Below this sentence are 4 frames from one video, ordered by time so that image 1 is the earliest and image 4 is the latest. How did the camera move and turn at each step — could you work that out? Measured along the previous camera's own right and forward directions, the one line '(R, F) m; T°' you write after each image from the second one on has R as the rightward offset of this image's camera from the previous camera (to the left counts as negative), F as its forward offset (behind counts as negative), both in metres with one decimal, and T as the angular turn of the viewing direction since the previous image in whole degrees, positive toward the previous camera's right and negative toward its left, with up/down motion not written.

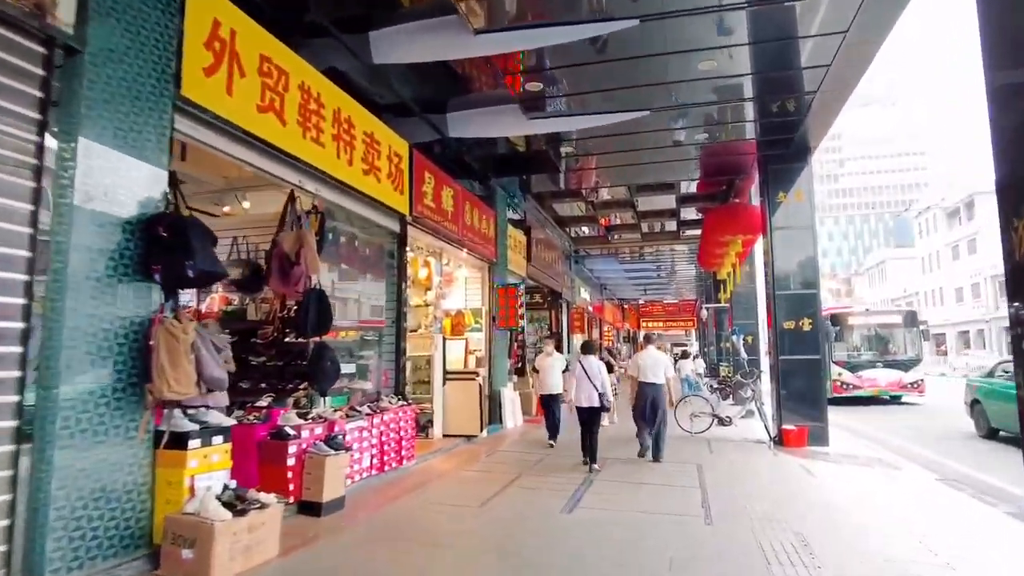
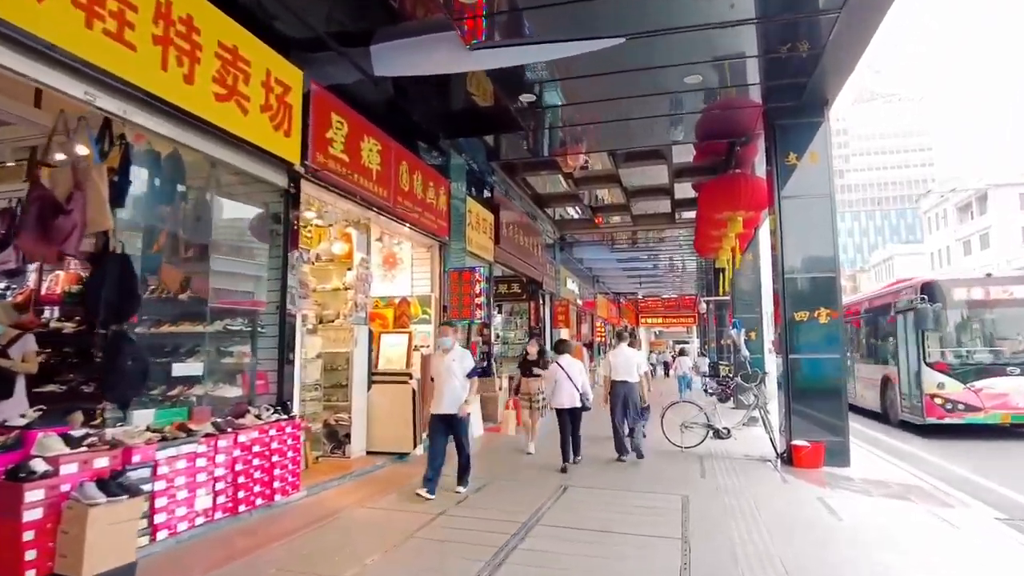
(+0.5, +1.5) m; 0°
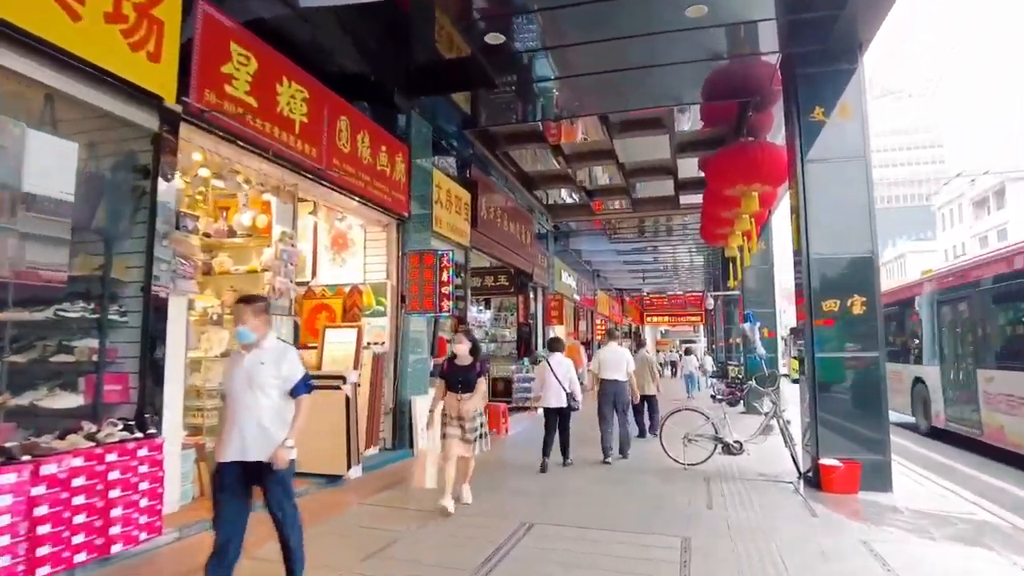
(+0.3, +1.1) m; -1°
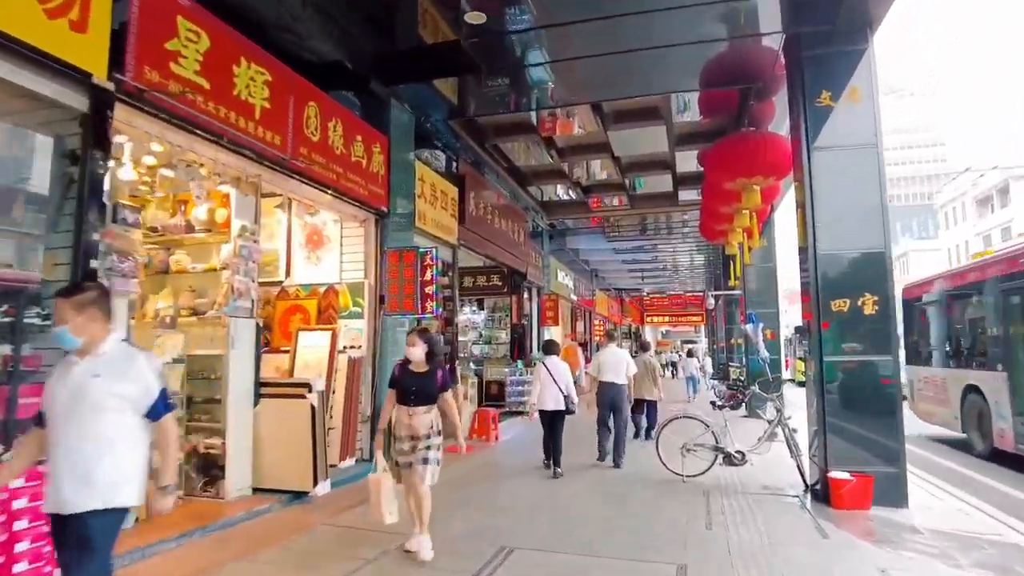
(+0.1, +0.4) m; 0°
